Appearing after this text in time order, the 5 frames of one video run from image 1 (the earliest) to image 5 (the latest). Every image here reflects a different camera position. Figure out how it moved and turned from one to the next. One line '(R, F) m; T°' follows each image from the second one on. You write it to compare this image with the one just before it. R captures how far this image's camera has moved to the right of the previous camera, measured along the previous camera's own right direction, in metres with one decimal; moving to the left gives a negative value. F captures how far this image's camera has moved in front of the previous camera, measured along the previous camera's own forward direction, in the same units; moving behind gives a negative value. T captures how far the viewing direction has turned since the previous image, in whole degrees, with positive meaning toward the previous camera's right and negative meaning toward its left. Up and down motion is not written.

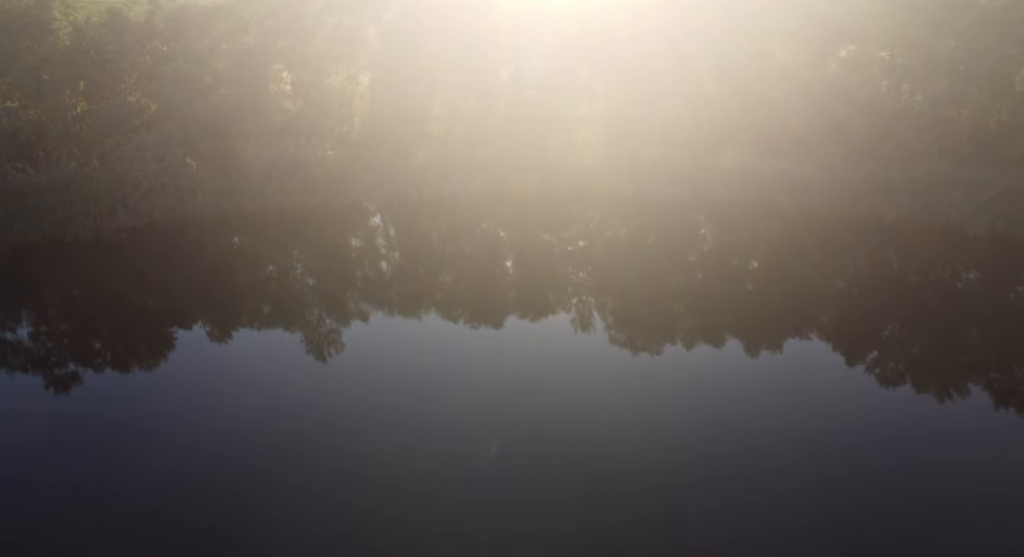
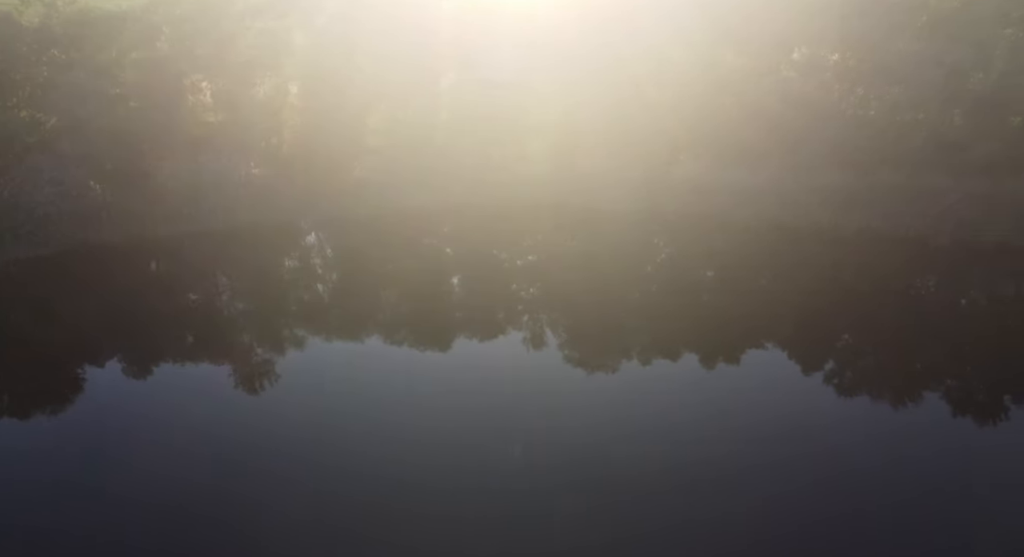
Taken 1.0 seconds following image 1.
(-0.1, +2.0) m; +4°
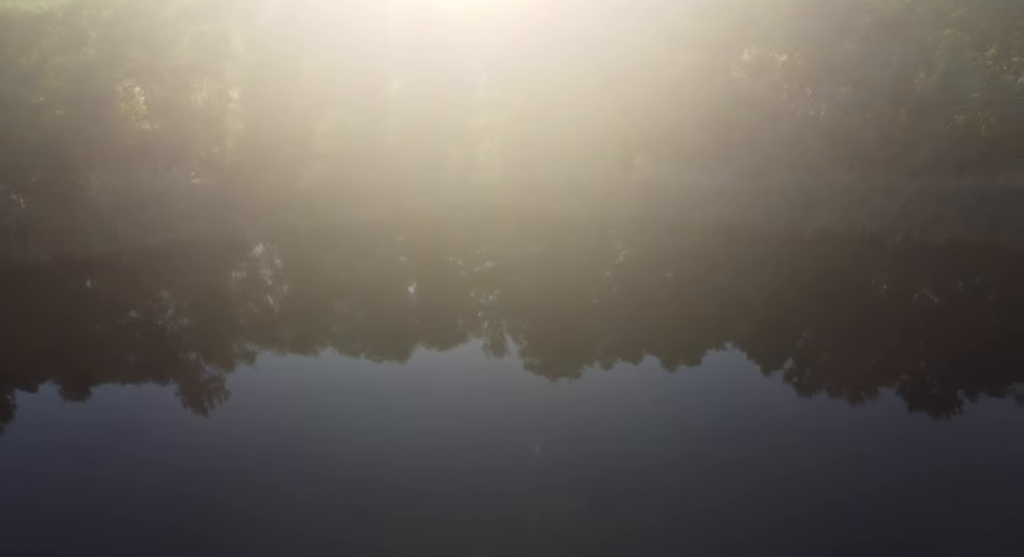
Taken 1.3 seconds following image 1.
(+0.1, +0.7) m; +3°
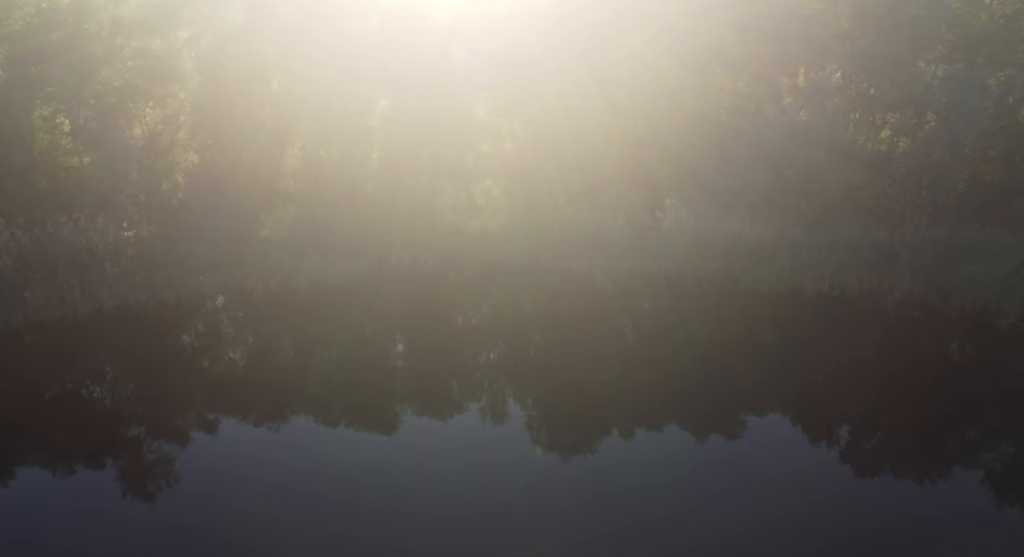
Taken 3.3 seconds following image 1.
(-0.2, +5.3) m; 0°
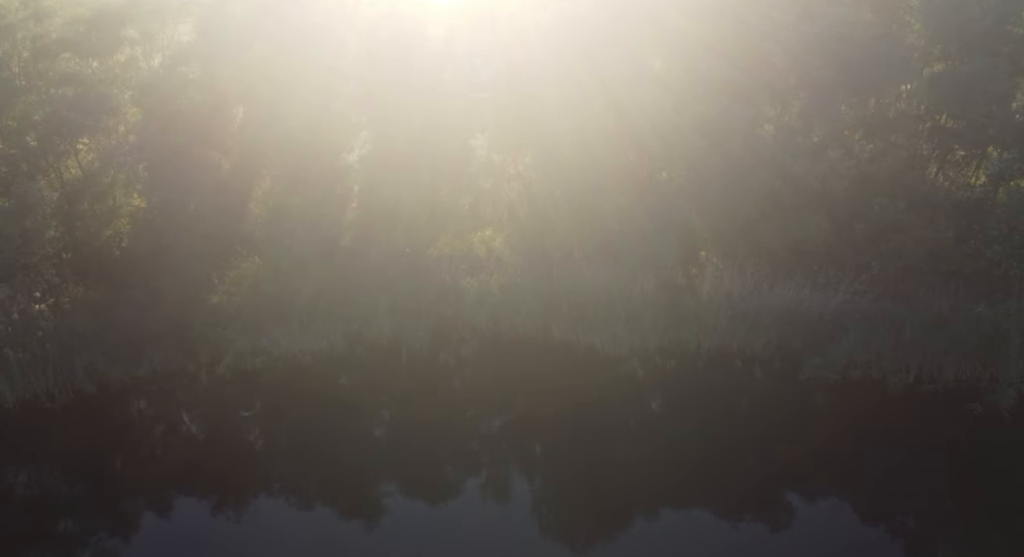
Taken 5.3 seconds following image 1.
(-0.2, +4.5) m; 0°
